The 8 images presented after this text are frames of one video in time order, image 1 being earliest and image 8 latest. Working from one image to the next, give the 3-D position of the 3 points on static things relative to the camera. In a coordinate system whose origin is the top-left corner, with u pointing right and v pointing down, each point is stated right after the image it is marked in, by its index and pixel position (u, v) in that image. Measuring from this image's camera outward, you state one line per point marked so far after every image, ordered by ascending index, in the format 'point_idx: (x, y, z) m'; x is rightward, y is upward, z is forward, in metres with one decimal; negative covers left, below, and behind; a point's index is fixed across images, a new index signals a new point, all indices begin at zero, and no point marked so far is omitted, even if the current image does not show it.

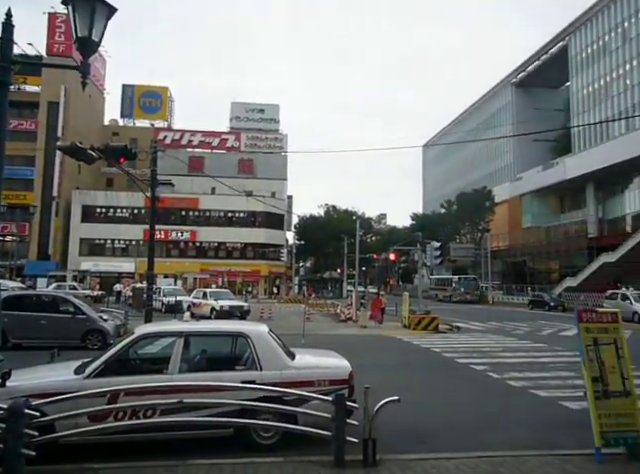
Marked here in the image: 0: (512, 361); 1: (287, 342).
0: (+7.0, -4.3, +17.0) m
1: (-1.4, -4.3, +19.6) m
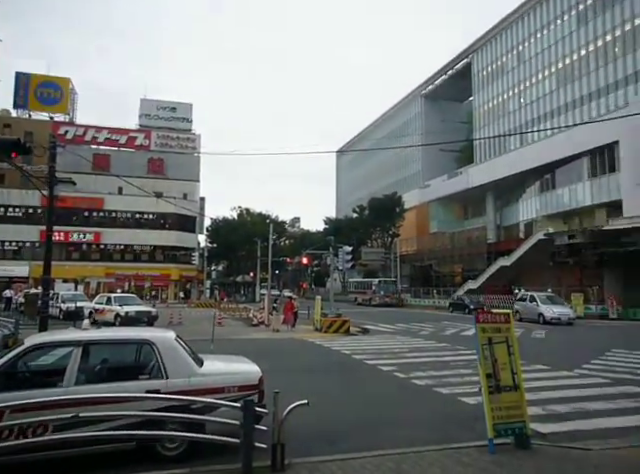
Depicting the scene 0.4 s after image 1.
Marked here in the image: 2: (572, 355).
0: (+3.7, -4.5, +17.8) m
1: (-5.0, -4.4, +19.1) m
2: (+9.5, -4.4, +17.6) m
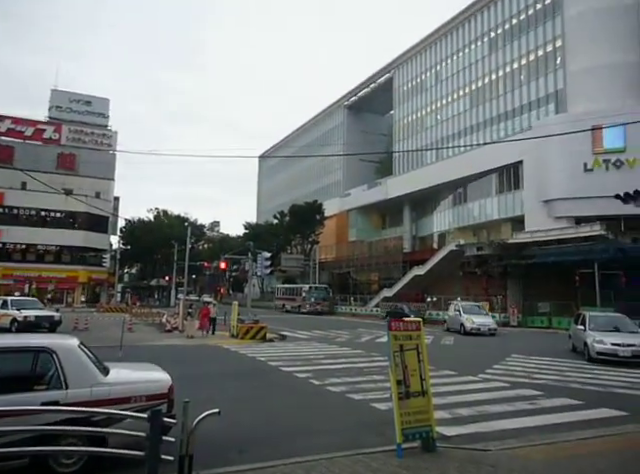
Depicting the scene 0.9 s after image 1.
0: (+0.5, -4.8, +17.9) m
1: (-8.3, -4.5, +18.0) m
2: (+6.2, -4.8, +18.6) m
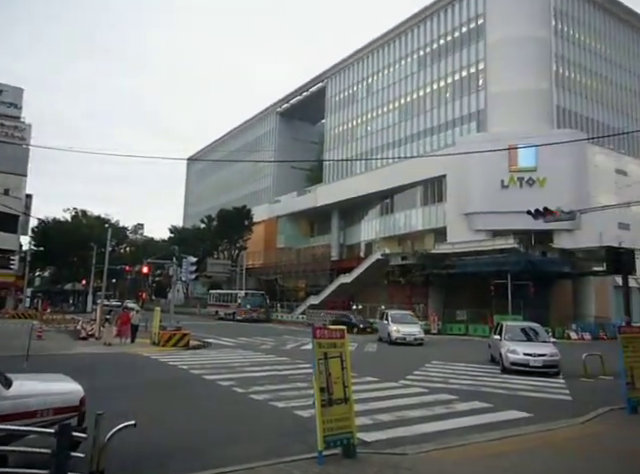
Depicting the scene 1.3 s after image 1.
0: (-2.4, -5.1, +17.8) m
1: (-11.1, -4.5, +16.6) m
2: (+3.2, -5.3, +19.1) m
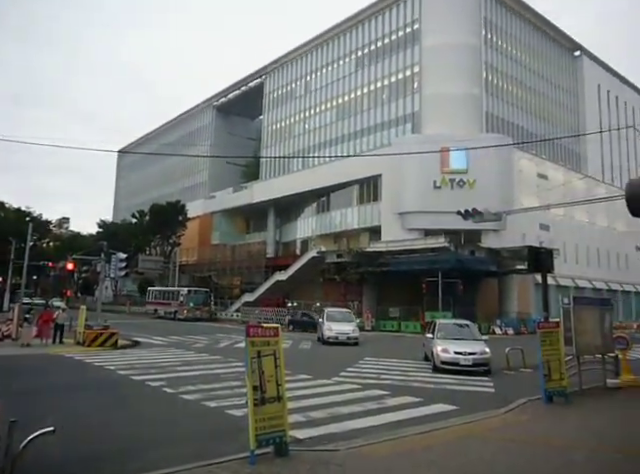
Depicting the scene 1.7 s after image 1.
0: (-4.9, -4.9, +17.3) m
1: (-13.3, -4.3, +15.2) m
2: (+0.5, -5.2, +19.3) m
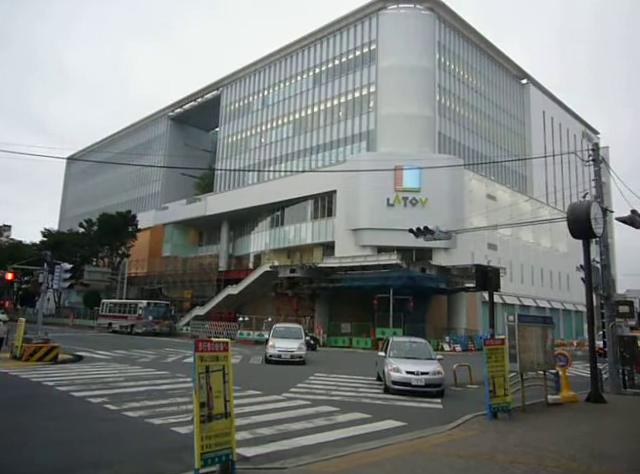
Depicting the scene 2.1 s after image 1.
0: (-6.7, -5.3, +16.8) m
1: (-15.0, -4.4, +14.0) m
2: (-1.5, -5.8, +19.2) m
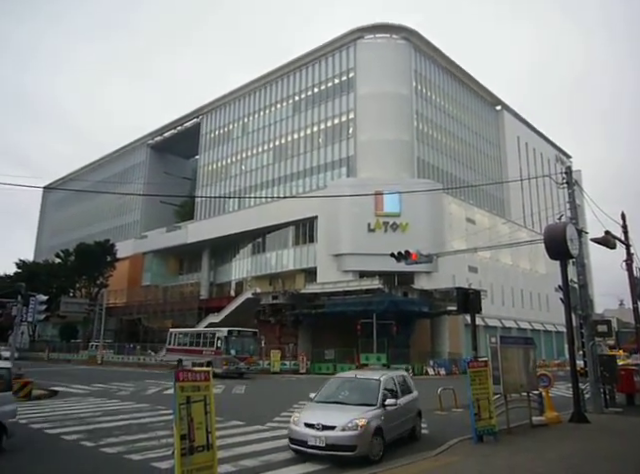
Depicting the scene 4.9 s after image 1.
0: (-7.2, -6.3, +16.2) m
1: (-15.4, -5.4, +13.1) m
2: (-2.1, -6.9, +18.8) m
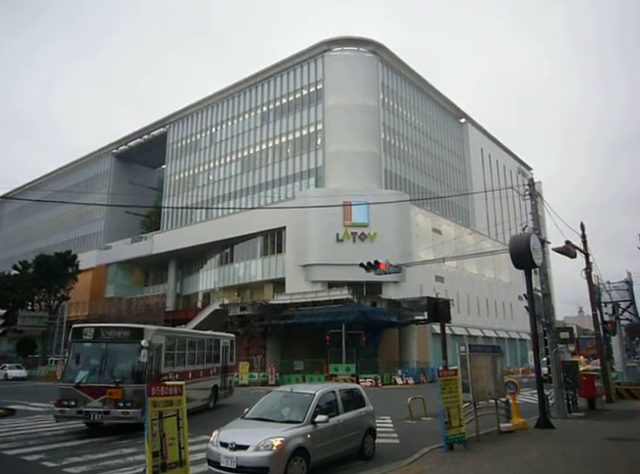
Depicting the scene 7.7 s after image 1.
0: (-8.2, -6.7, +15.5) m
1: (-16.2, -5.7, +11.9) m
2: (-3.3, -7.3, +18.4) m
